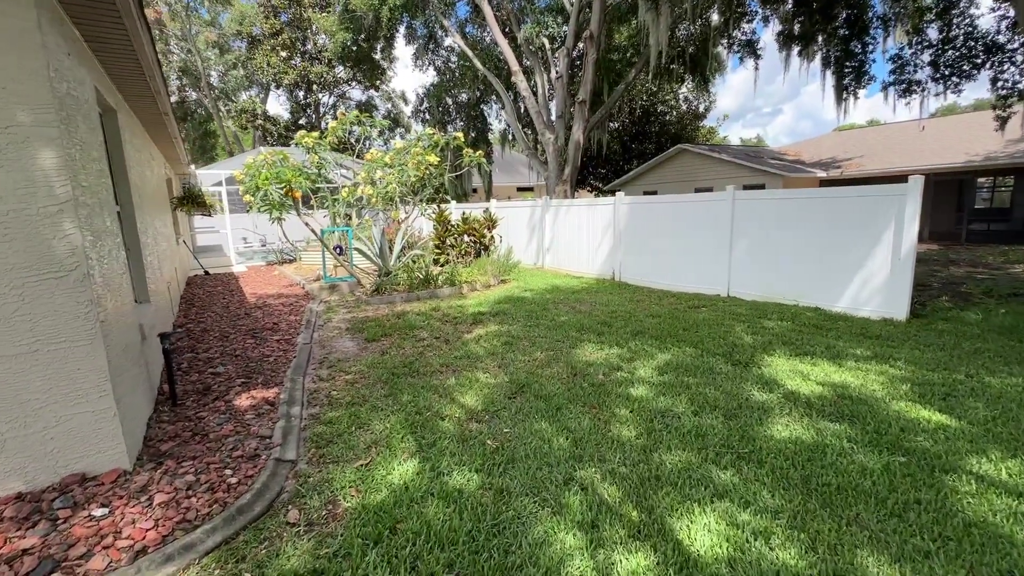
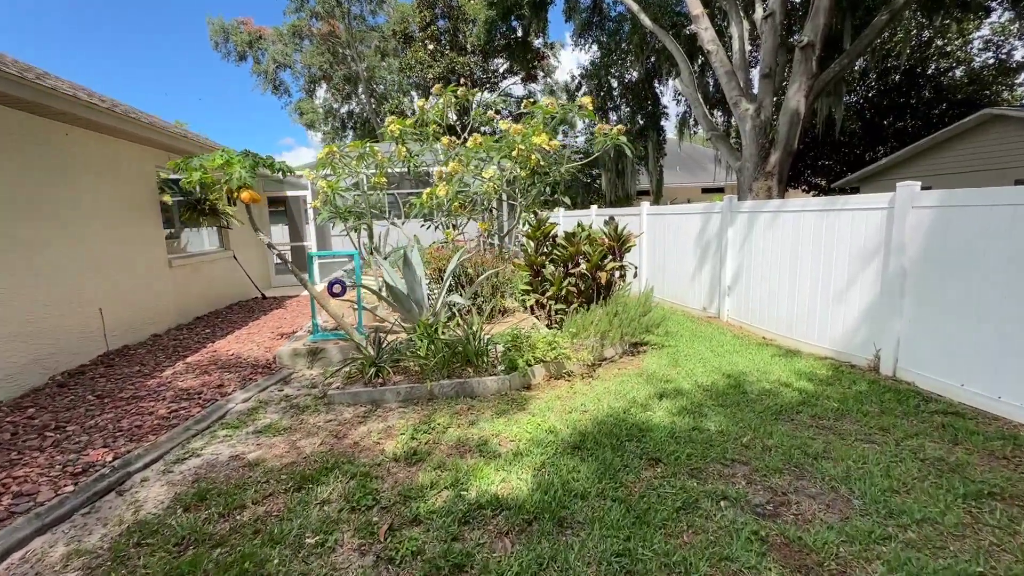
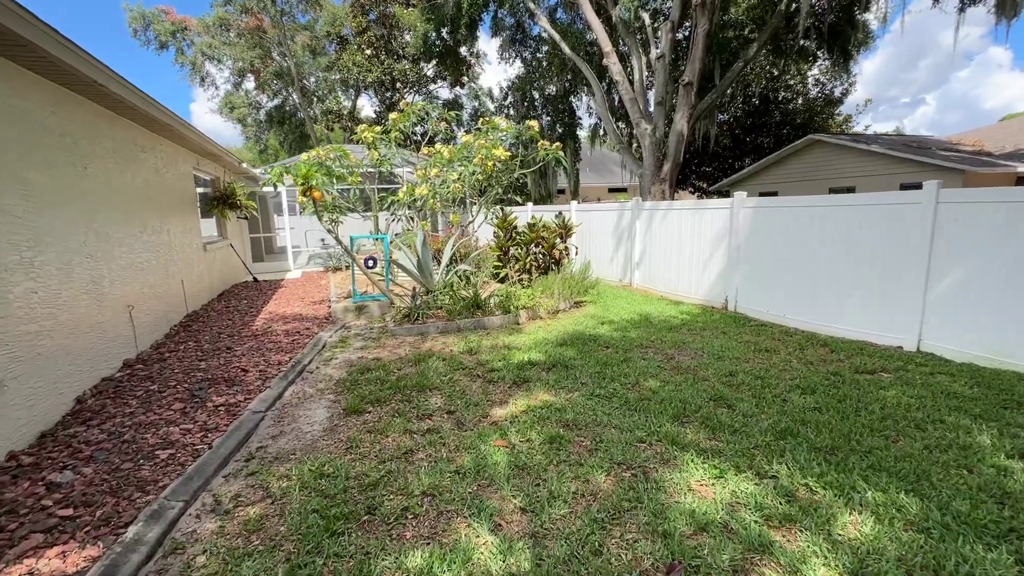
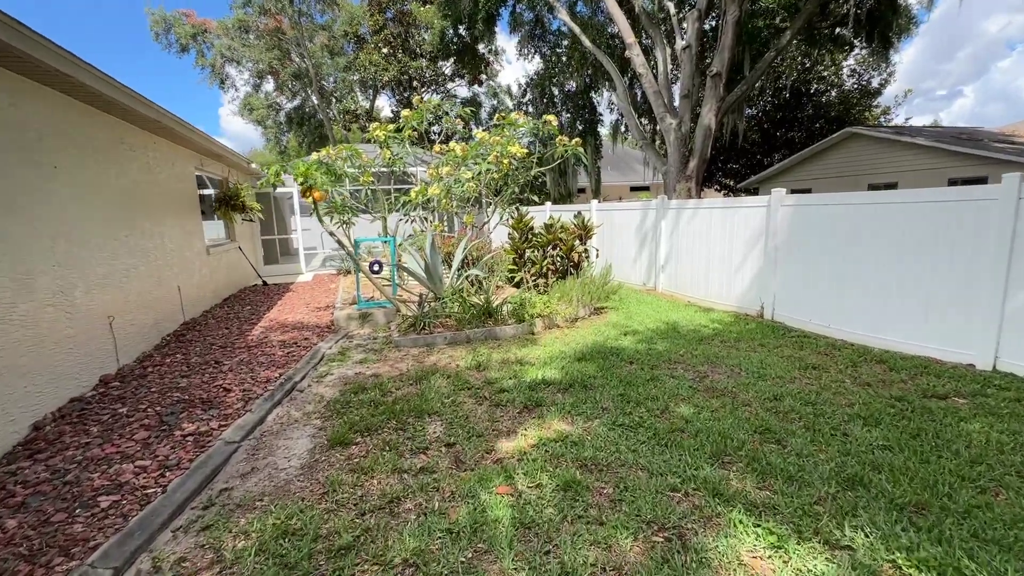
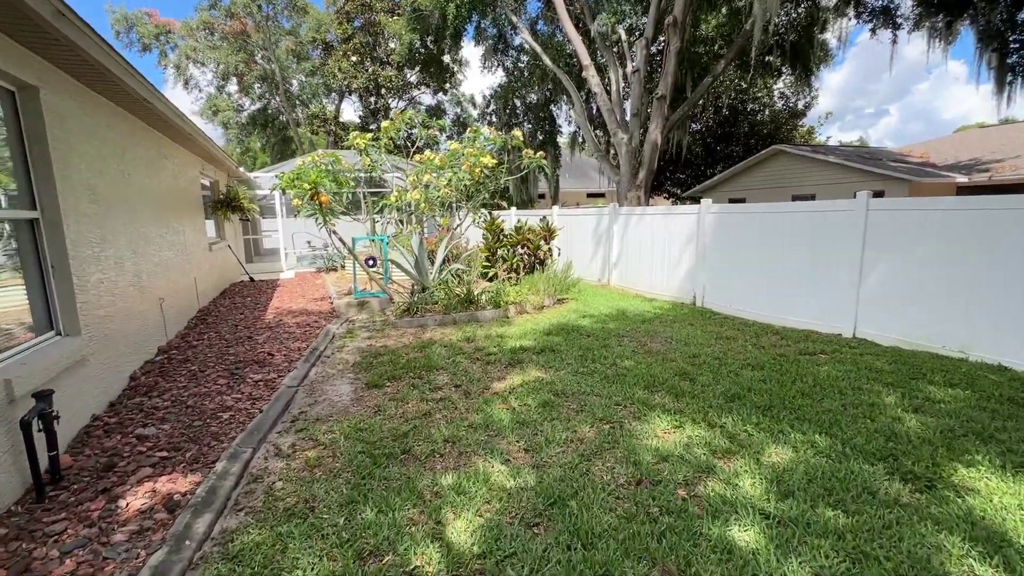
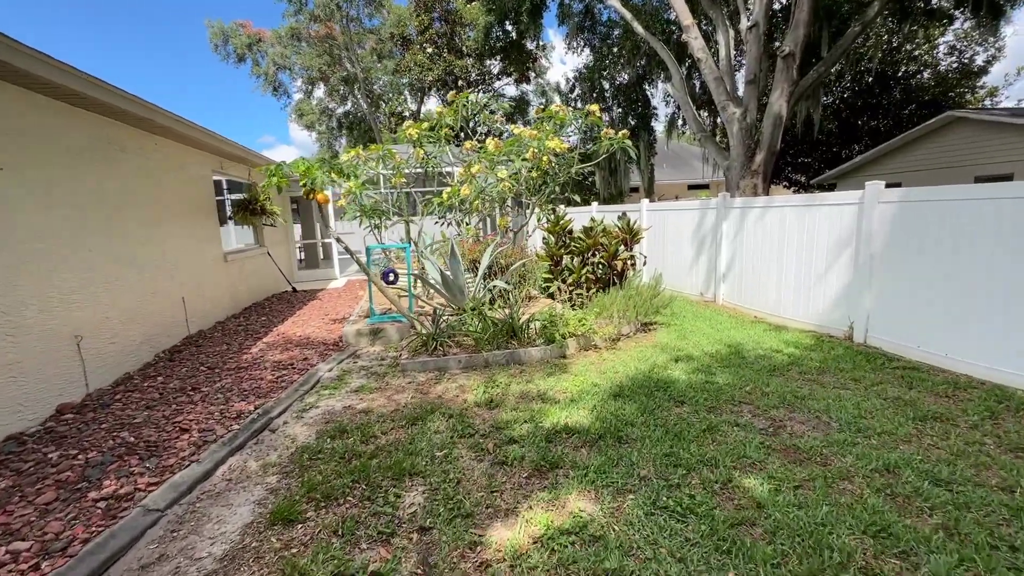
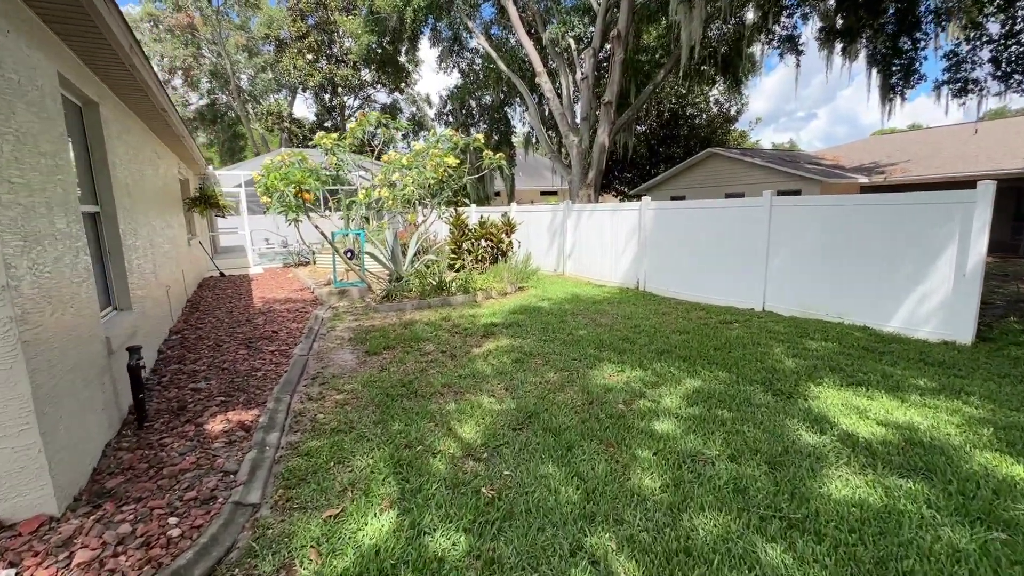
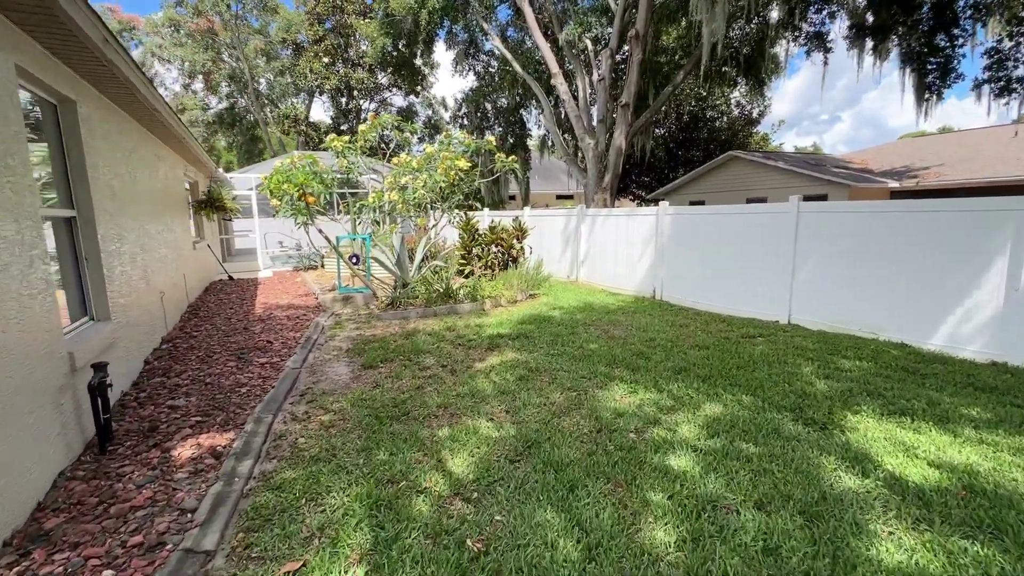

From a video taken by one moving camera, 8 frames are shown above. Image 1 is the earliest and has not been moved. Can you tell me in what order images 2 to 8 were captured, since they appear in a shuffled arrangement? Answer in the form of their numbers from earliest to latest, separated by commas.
7, 8, 5, 3, 4, 6, 2
